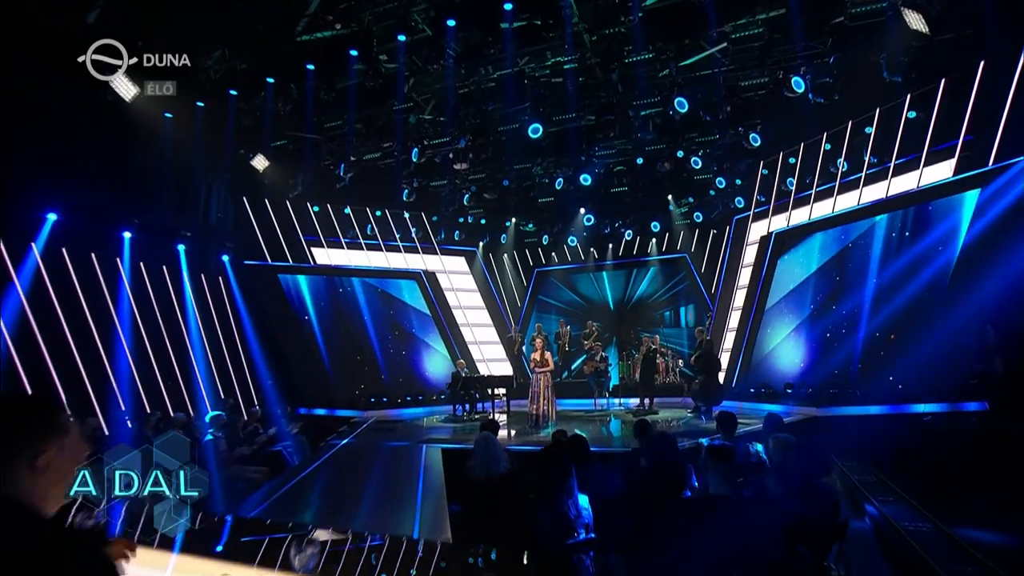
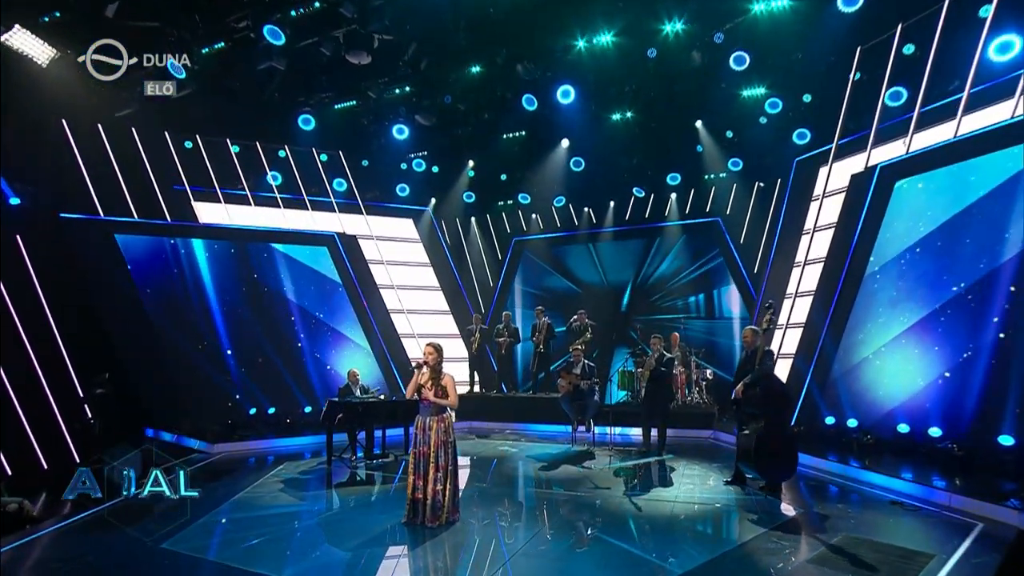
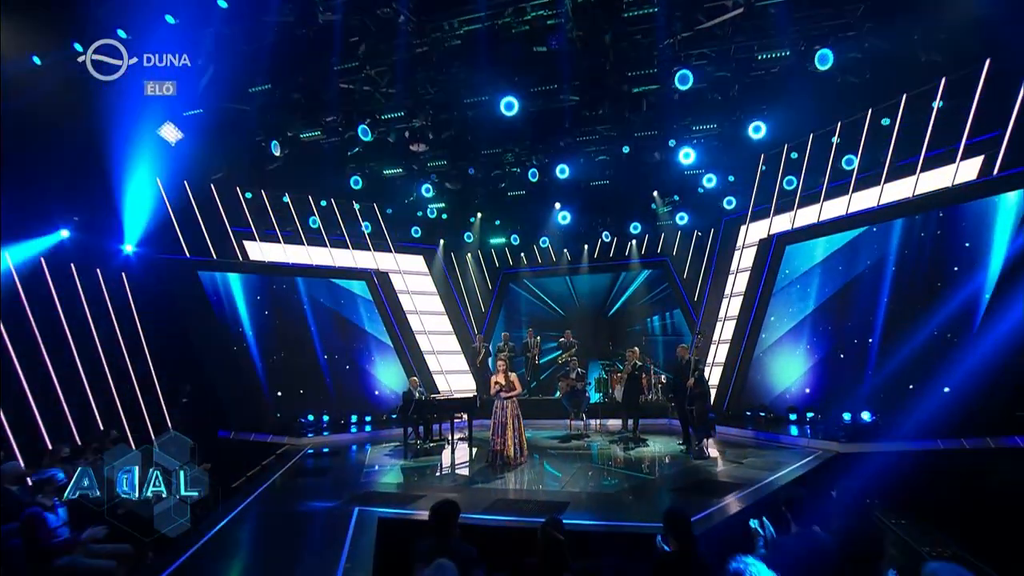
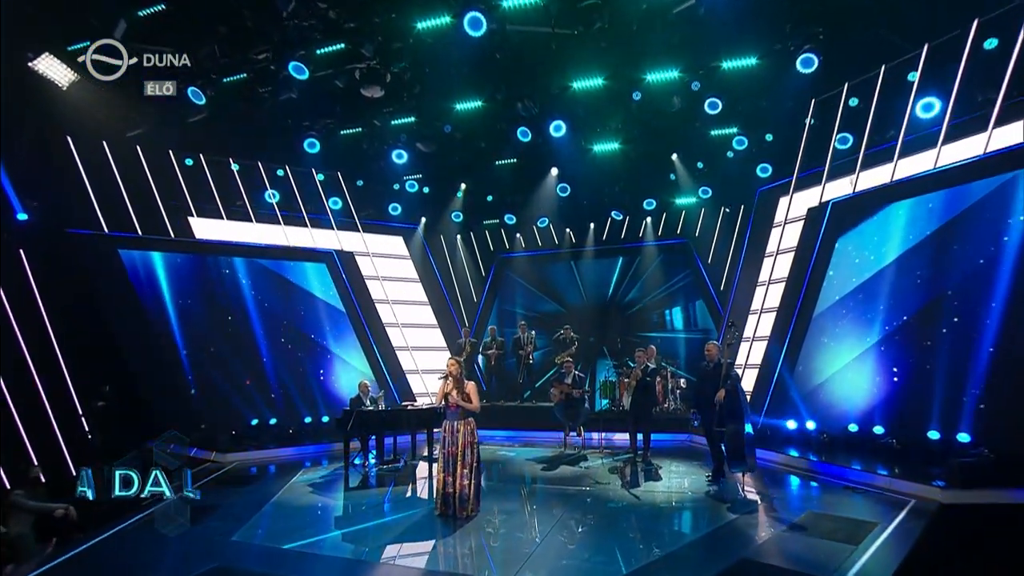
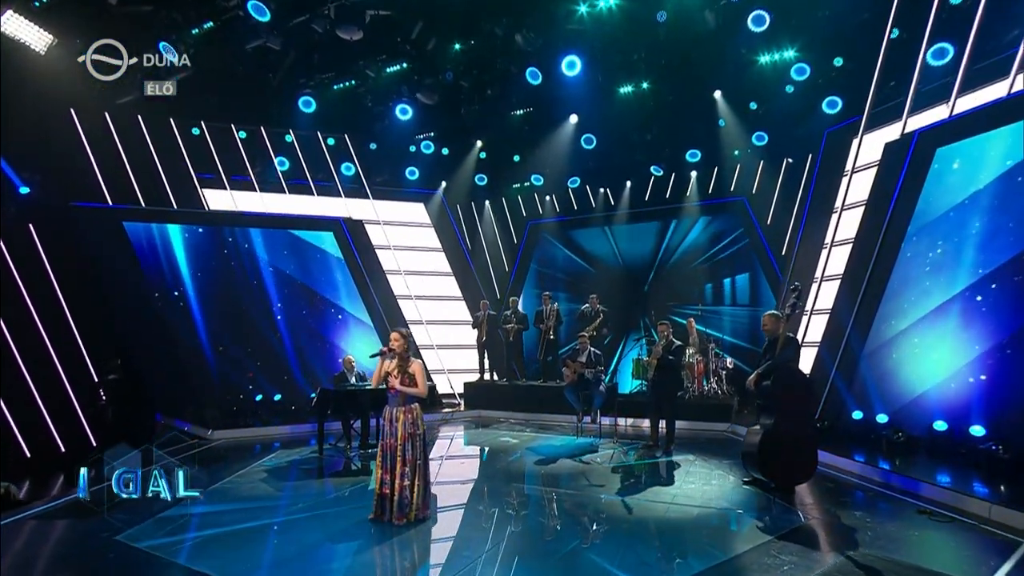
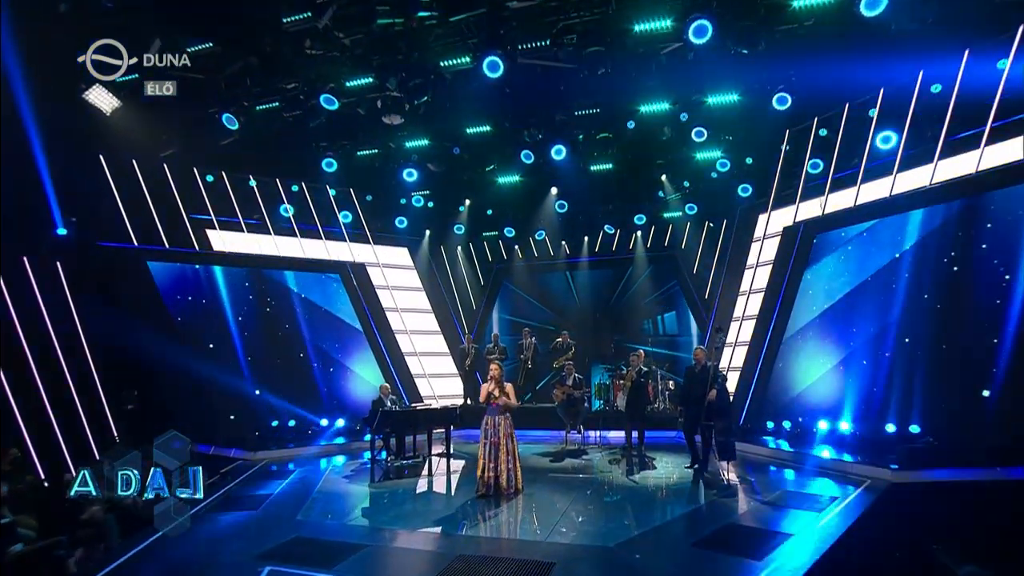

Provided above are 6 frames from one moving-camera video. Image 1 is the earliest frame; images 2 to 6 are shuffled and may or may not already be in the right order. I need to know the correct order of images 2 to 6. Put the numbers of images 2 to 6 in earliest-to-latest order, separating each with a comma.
3, 6, 4, 2, 5
